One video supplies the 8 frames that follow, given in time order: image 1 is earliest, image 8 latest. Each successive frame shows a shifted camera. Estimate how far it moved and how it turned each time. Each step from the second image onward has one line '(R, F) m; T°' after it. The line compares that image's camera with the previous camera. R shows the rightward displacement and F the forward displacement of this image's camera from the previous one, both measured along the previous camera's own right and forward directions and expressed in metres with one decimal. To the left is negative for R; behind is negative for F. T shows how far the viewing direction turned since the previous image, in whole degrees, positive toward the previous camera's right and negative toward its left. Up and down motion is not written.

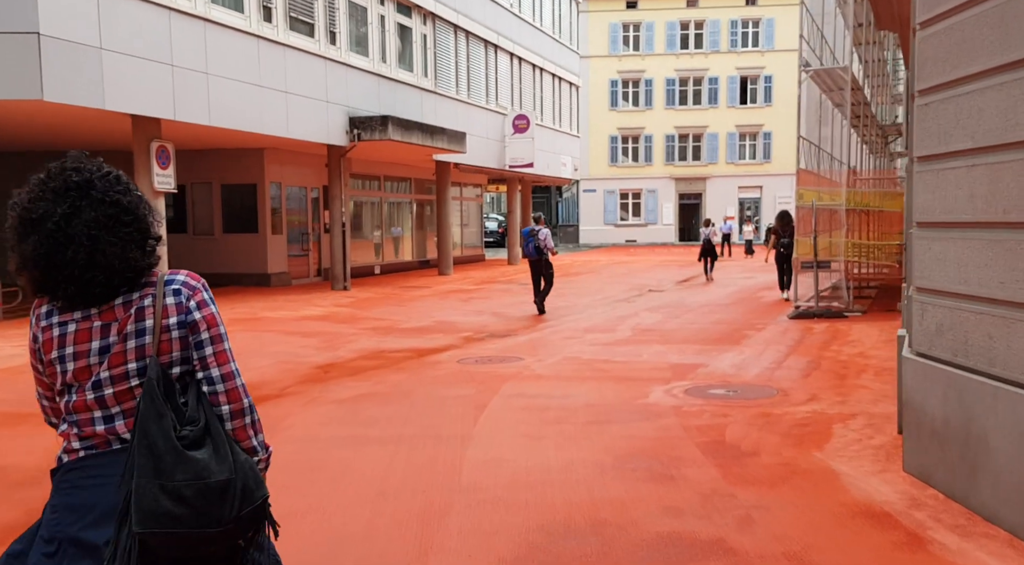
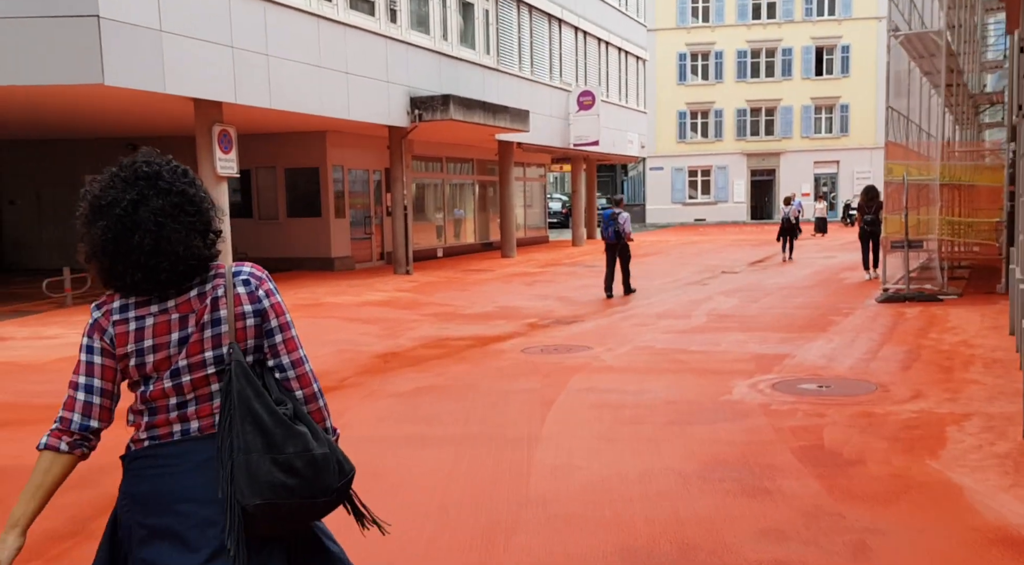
(0.0, +0.5) m; -4°
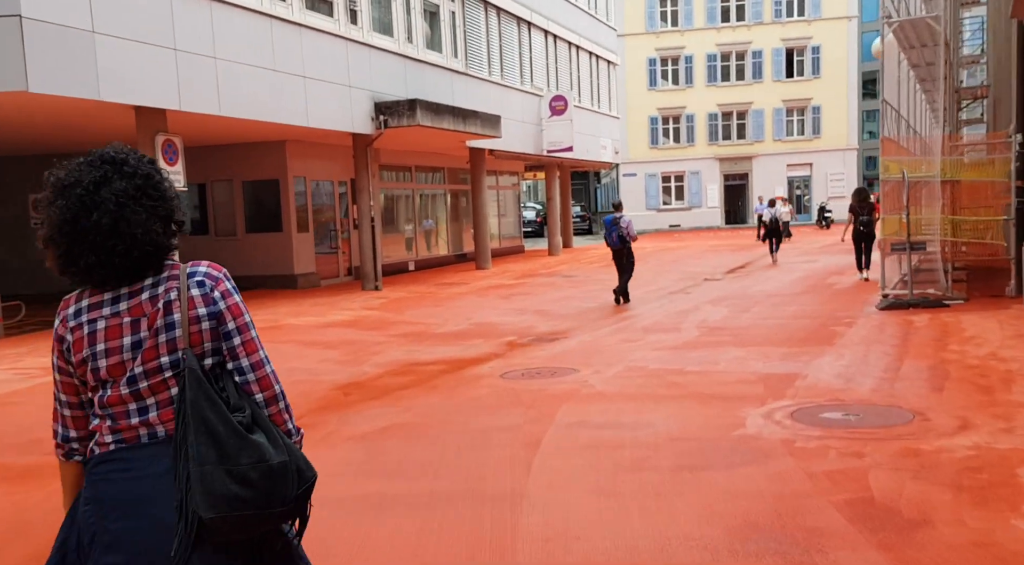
(0.0, +1.0) m; +2°
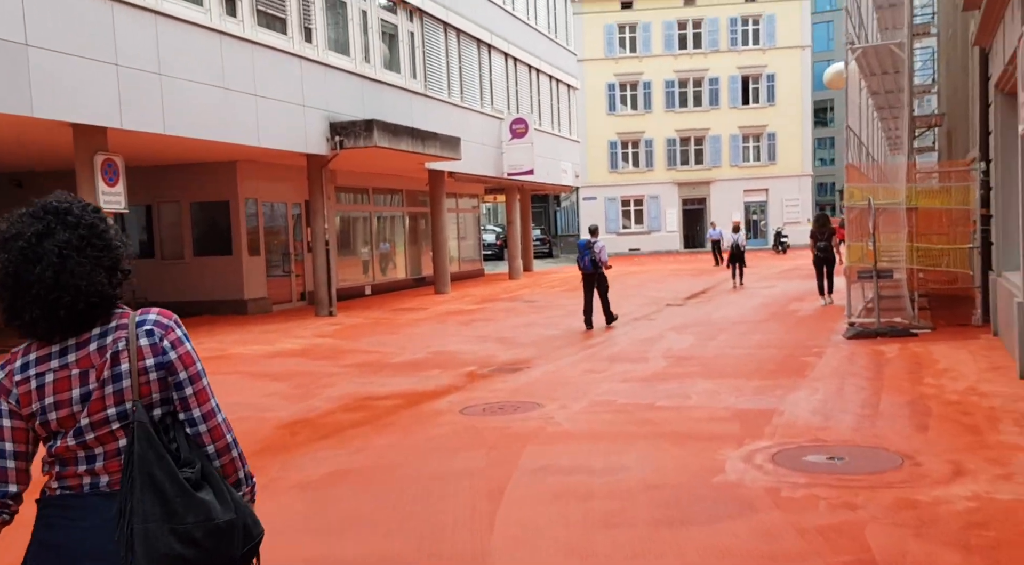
(0.0, +0.4) m; +3°
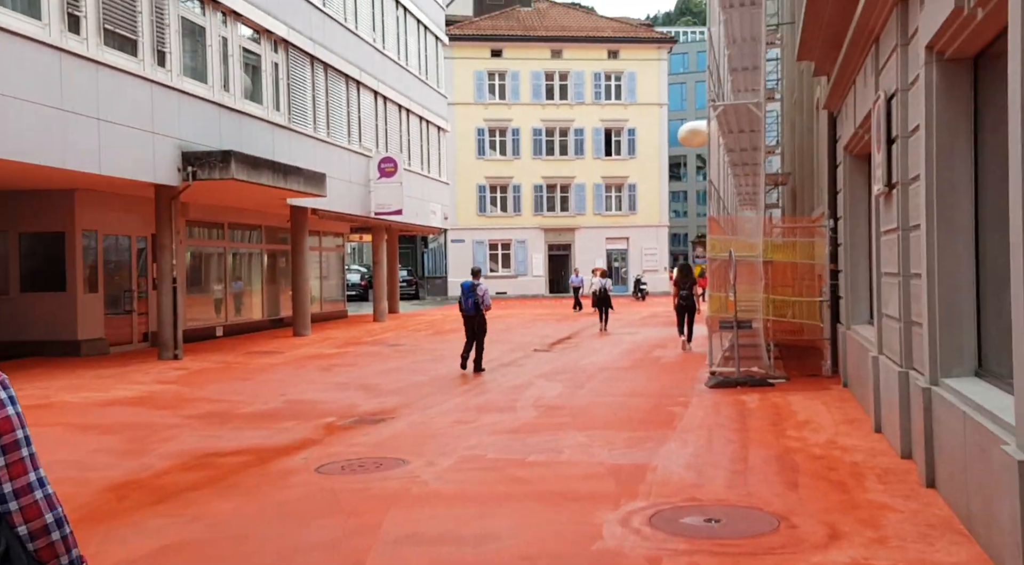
(0.0, +0.4) m; +9°
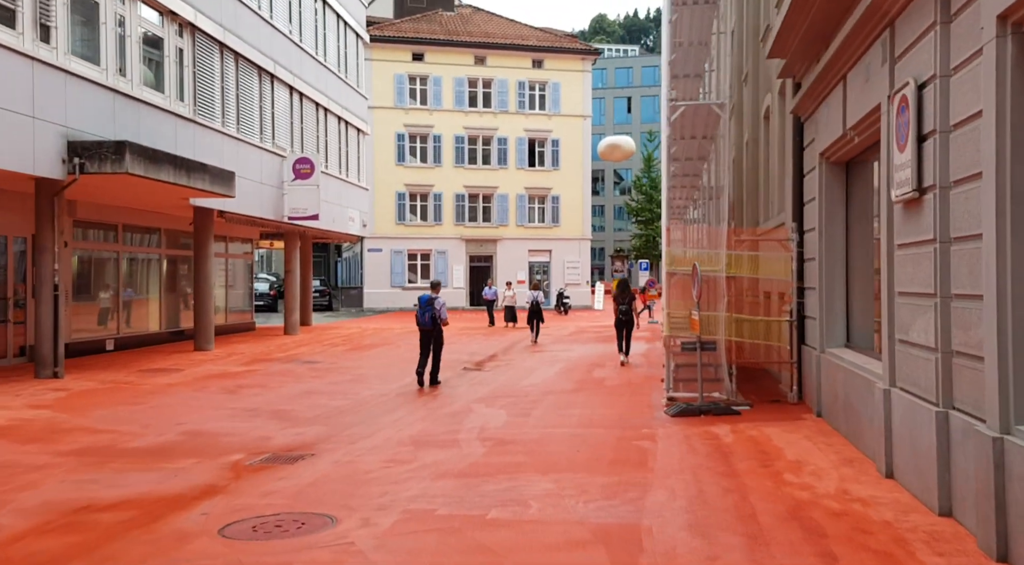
(-0.3, +1.4) m; +6°
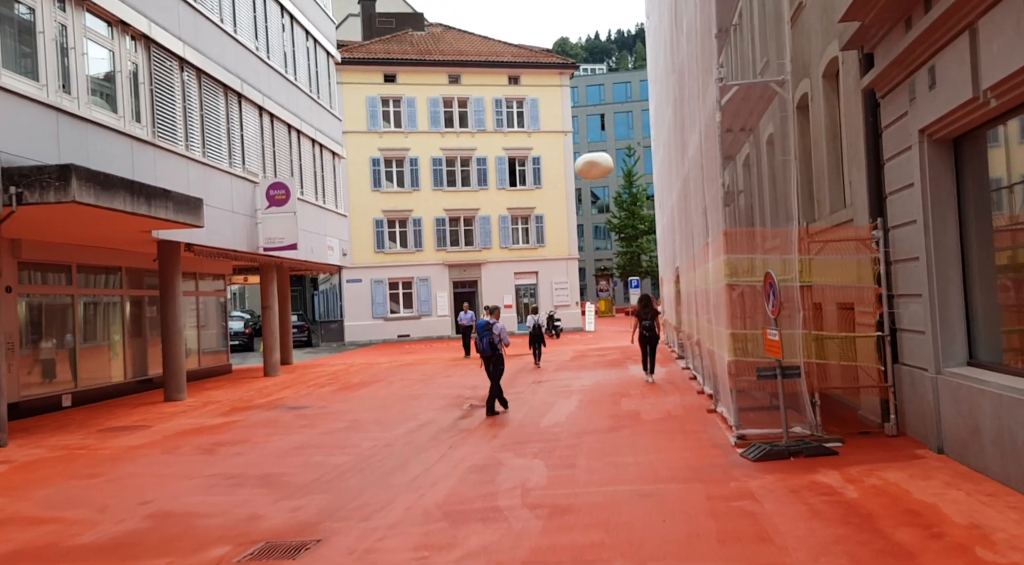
(-0.6, +1.9) m; +2°
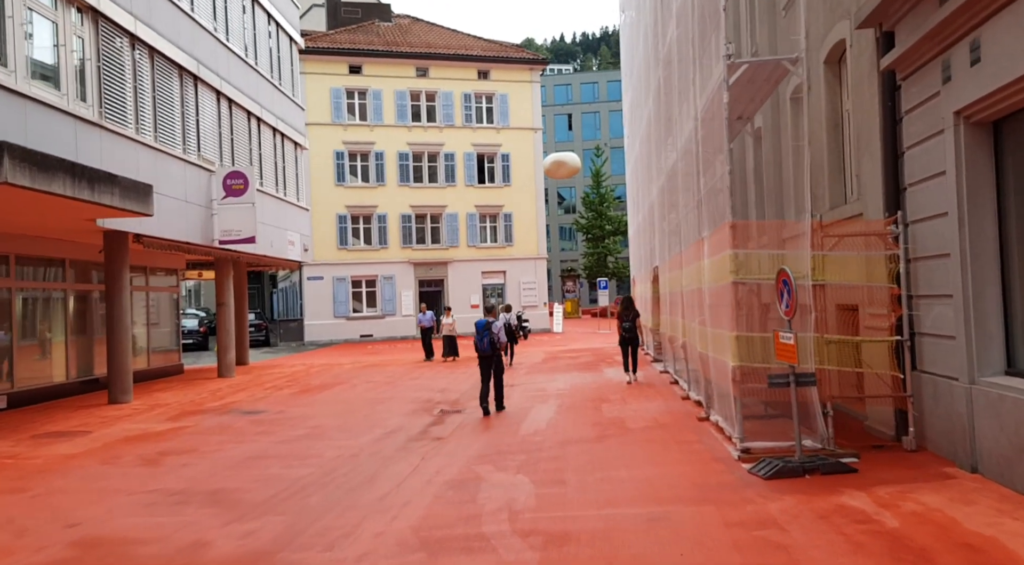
(-0.2, +1.0) m; +2°
